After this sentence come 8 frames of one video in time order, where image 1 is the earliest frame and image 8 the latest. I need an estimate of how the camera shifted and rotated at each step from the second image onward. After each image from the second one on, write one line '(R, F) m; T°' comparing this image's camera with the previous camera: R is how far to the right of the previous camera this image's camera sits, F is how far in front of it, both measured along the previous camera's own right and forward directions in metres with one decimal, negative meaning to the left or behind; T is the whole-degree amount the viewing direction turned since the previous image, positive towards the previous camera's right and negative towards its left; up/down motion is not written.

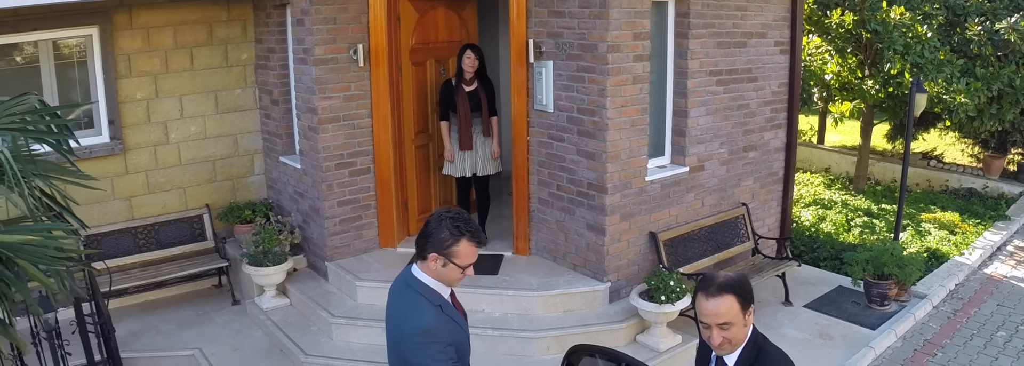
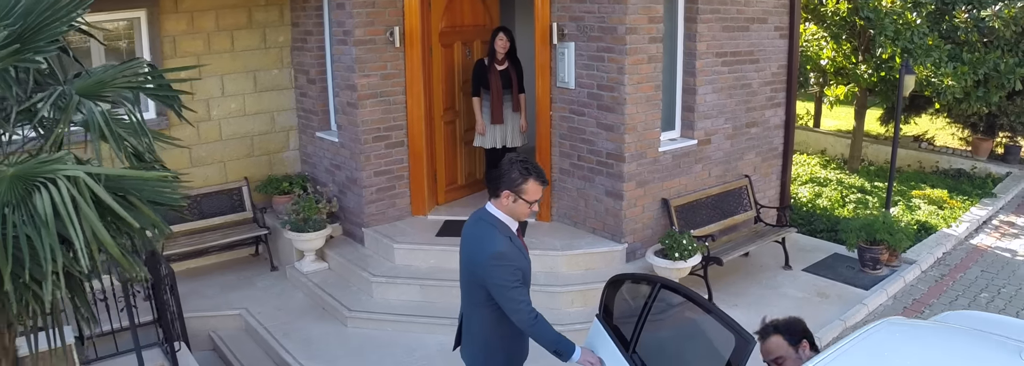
(-0.1, -0.5) m; 0°
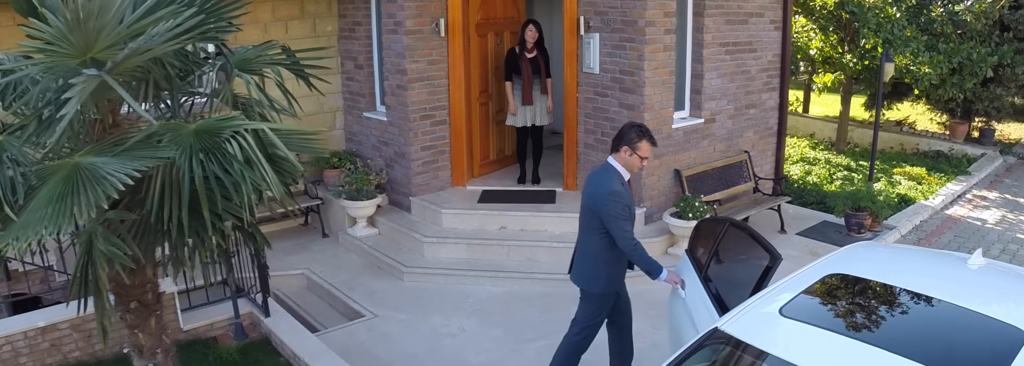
(-0.3, -0.9) m; +1°
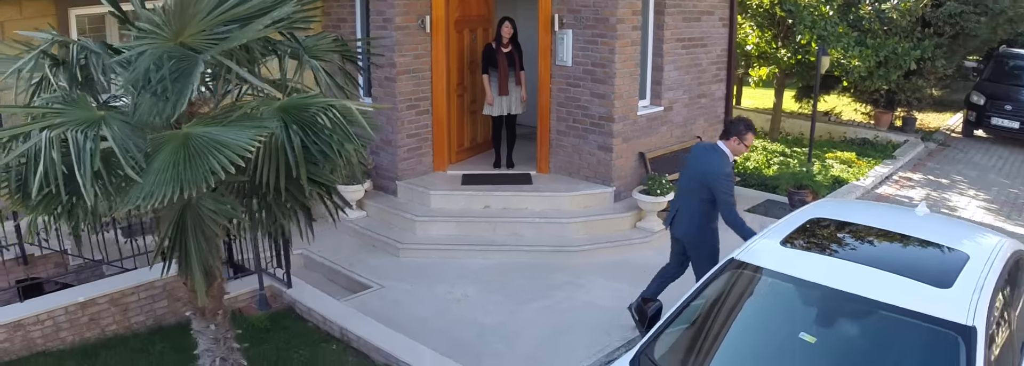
(-0.4, -0.7) m; +4°
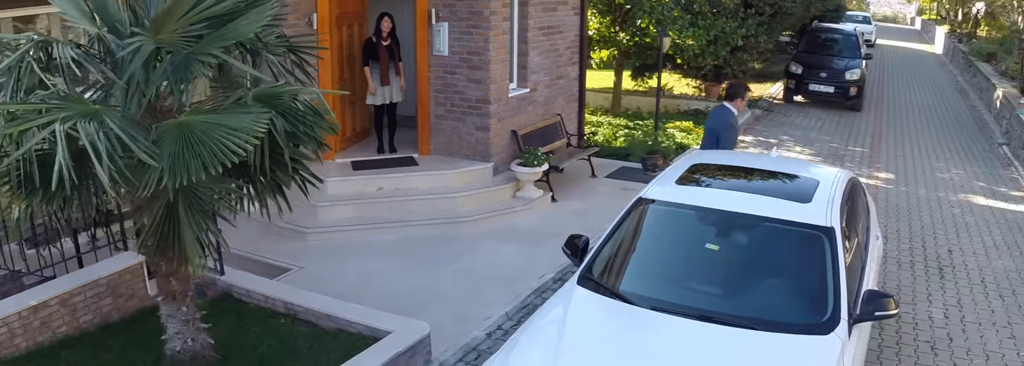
(-0.4, -0.8) m; +8°
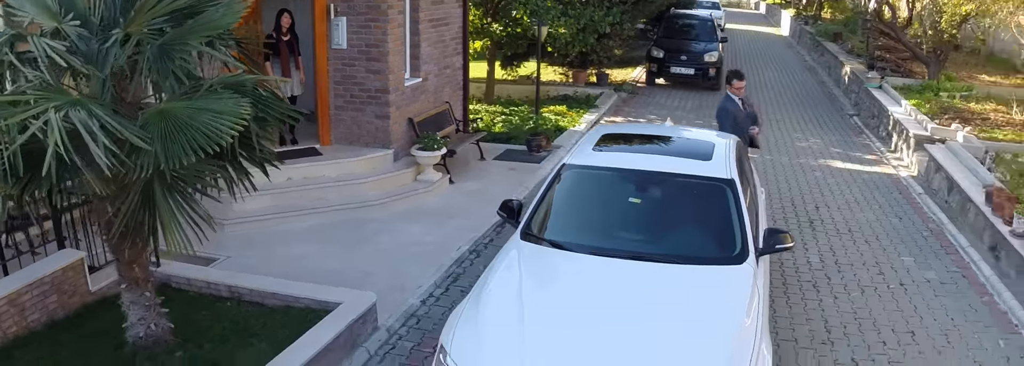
(-0.3, -0.5) m; +7°
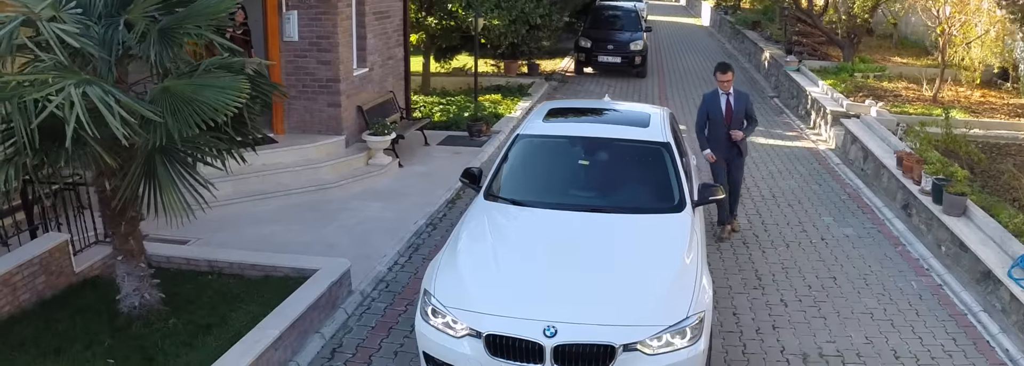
(-0.2, -0.5) m; +3°
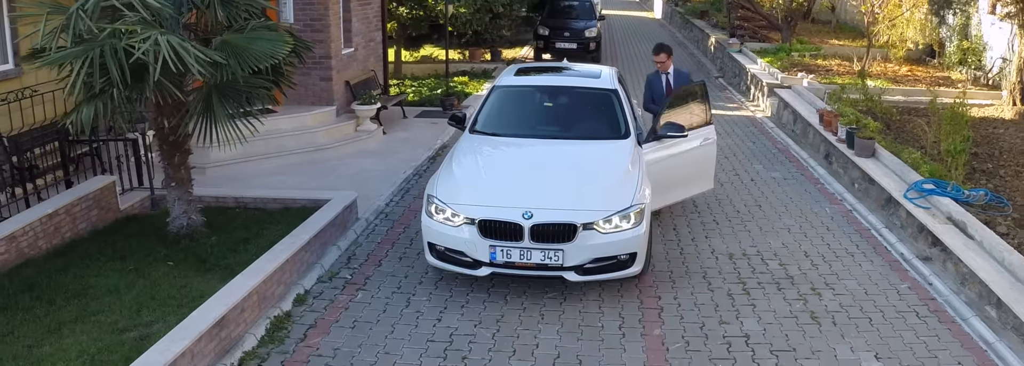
(-0.1, -1.3) m; +2°
